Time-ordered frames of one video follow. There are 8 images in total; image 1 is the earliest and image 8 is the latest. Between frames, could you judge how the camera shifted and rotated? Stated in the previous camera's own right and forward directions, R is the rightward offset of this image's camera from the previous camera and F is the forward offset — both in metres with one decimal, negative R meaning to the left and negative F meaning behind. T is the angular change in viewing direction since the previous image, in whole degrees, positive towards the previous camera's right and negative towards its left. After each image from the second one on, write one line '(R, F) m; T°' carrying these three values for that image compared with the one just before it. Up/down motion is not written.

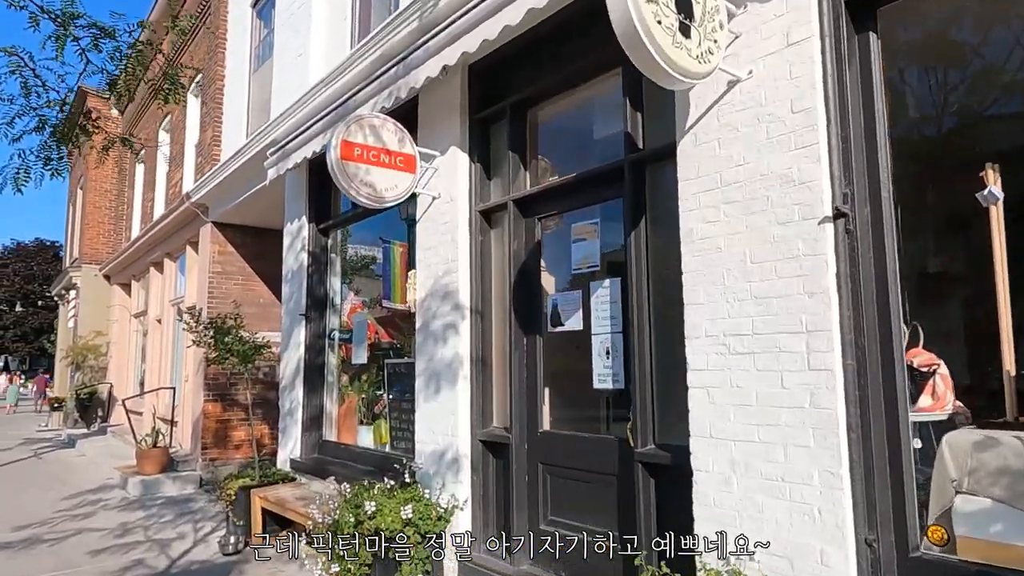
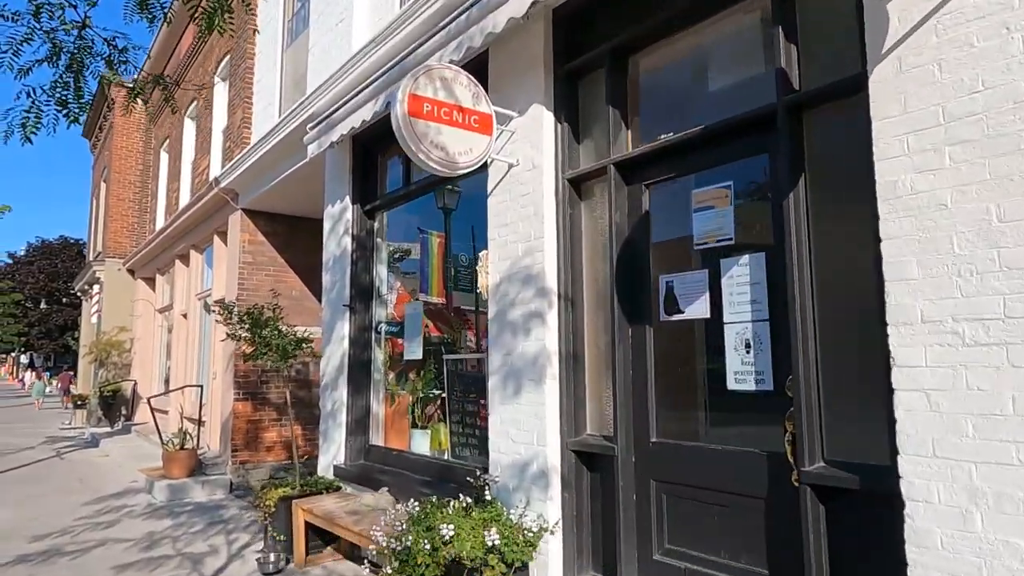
(-0.4, +0.7) m; -1°
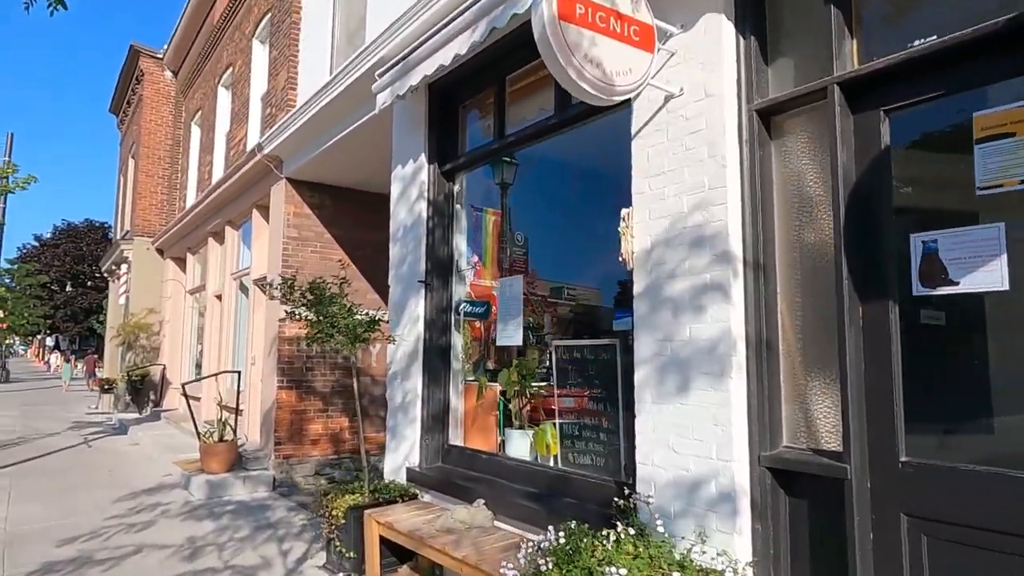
(-0.6, +0.9) m; -1°
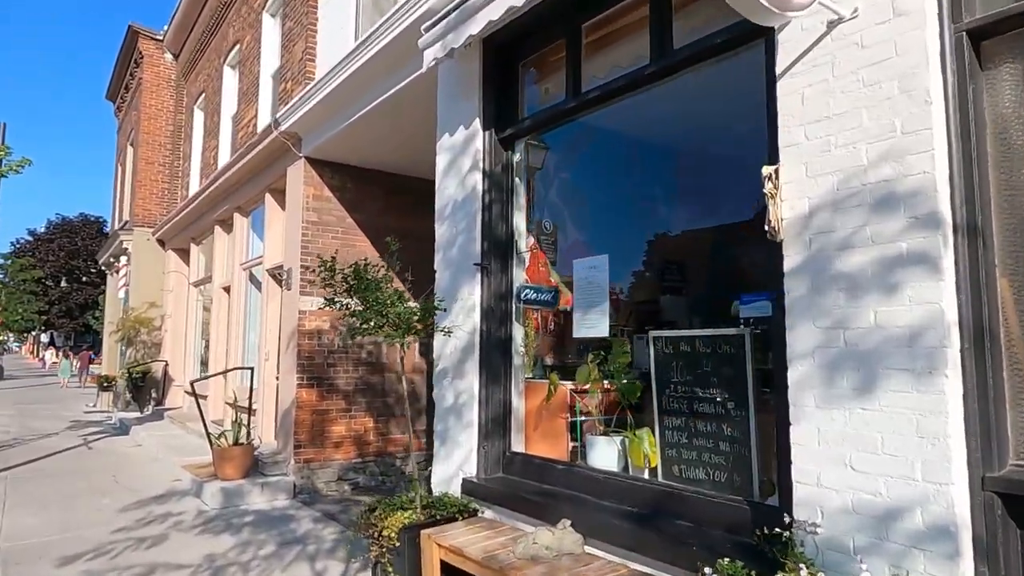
(-0.5, +0.6) m; 0°
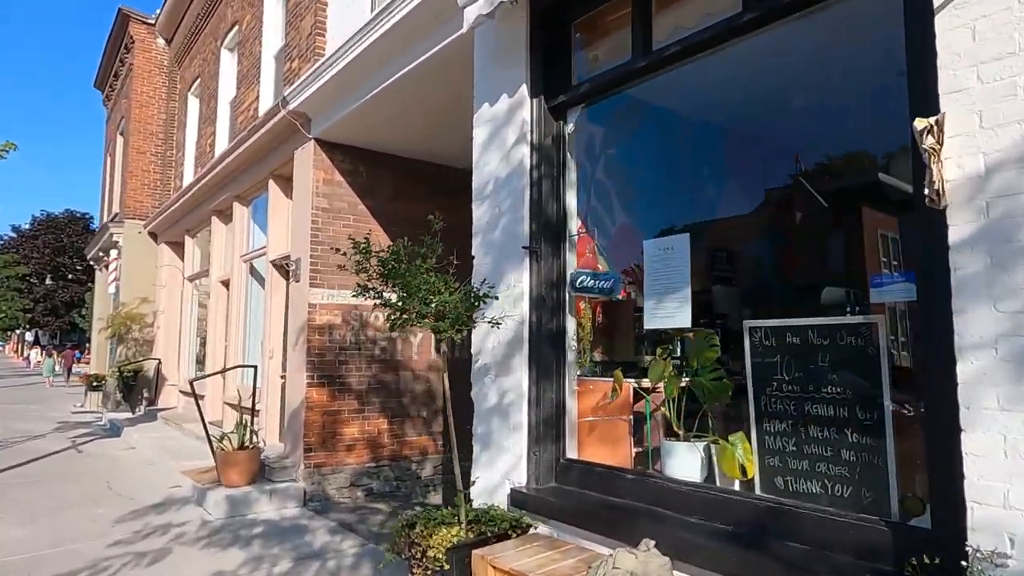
(-0.4, +0.5) m; +1°
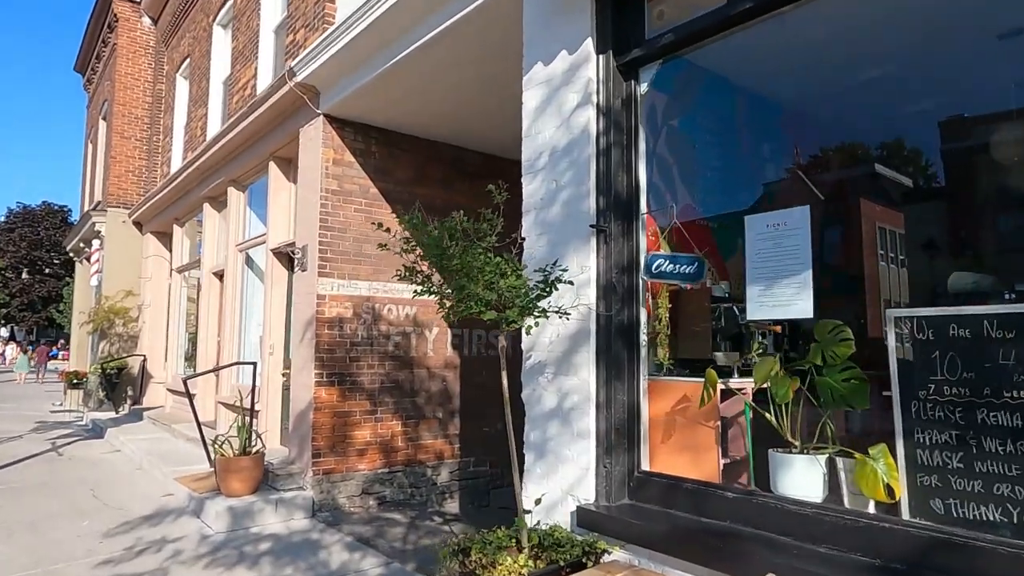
(-0.4, +0.5) m; +1°
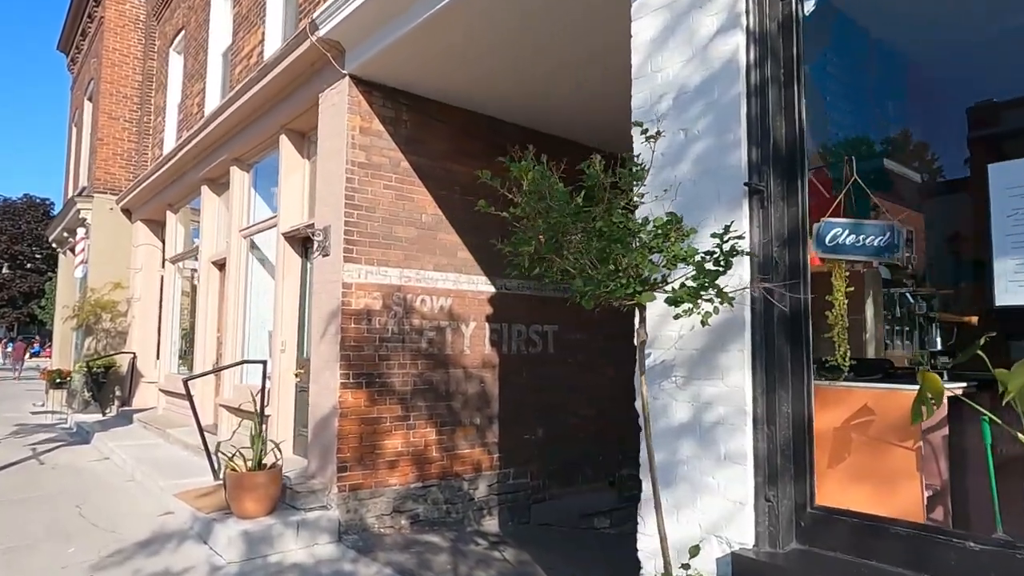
(-0.5, +0.8) m; +1°
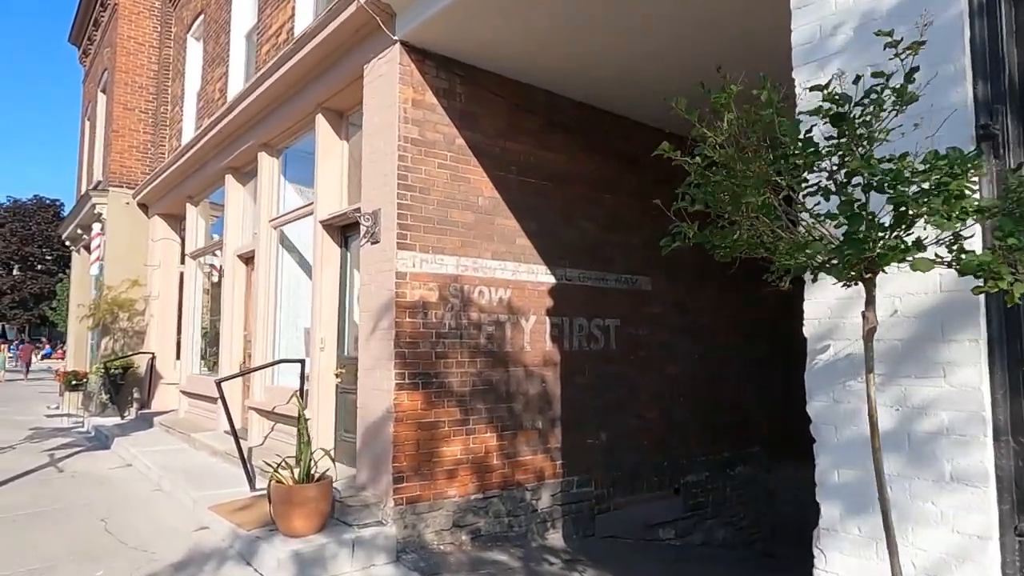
(-0.5, +0.5) m; -1°
